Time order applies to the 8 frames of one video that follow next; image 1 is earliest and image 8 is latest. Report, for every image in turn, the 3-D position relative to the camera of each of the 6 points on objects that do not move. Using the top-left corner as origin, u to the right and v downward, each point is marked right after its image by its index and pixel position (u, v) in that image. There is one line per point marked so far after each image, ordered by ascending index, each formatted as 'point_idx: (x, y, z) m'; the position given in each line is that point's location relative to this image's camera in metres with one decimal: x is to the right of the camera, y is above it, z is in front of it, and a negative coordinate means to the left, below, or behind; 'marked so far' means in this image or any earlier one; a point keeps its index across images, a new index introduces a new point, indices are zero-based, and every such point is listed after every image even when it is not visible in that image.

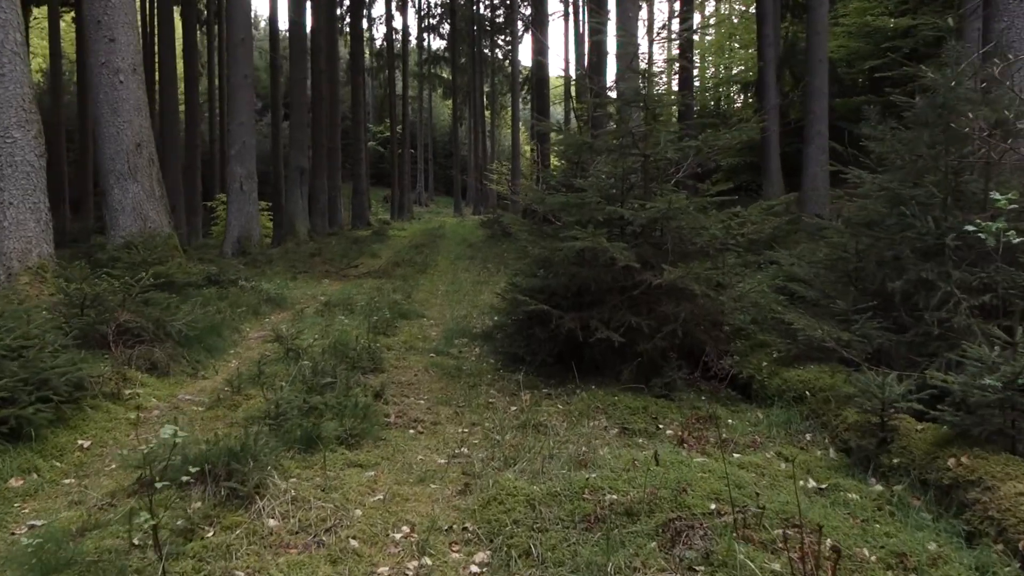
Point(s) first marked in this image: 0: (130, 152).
0: (-5.7, +2.0, +11.3) m
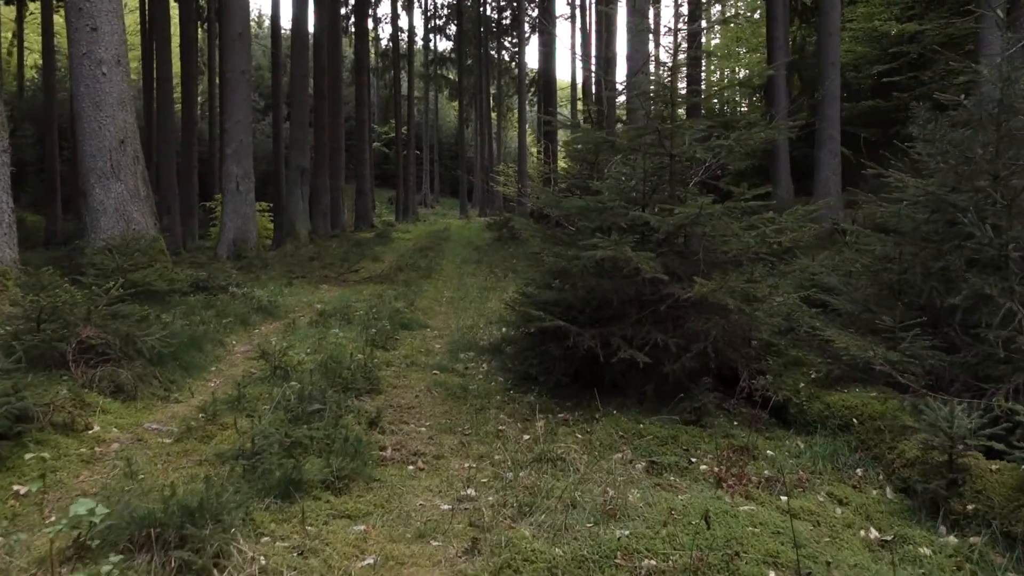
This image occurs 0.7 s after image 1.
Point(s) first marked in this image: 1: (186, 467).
0: (-5.5, +1.9, +10.6) m
1: (-1.8, -1.0, +4.3) m
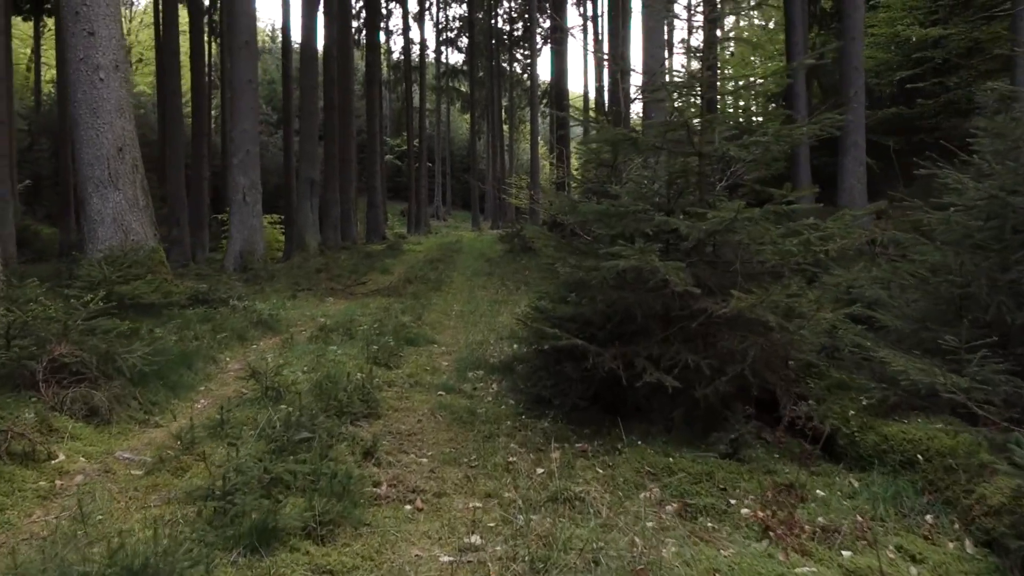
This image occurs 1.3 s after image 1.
0: (-5.4, +1.8, +10.2) m
1: (-1.8, -1.1, +3.8) m
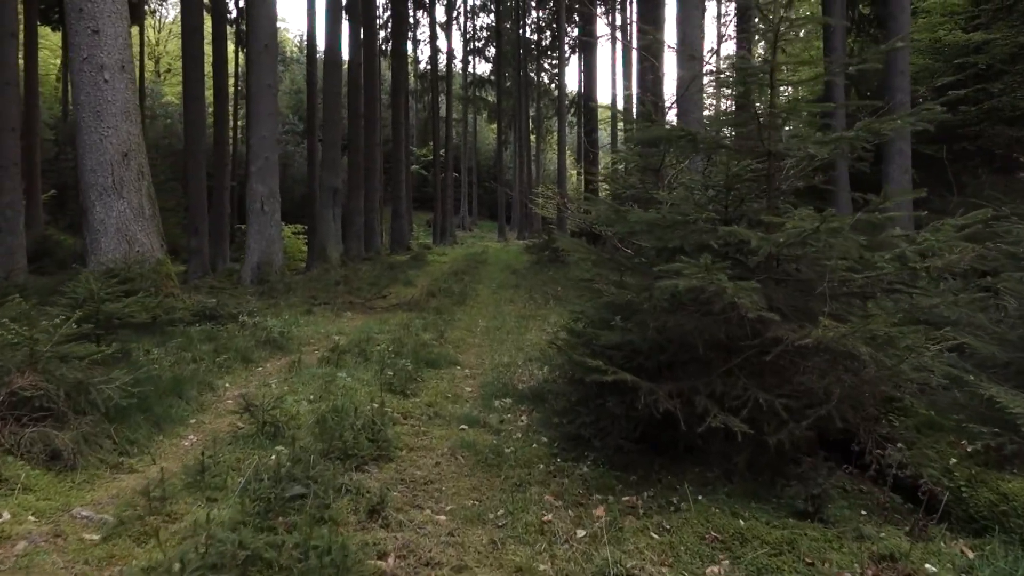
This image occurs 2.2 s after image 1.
0: (-5.0, +1.6, +9.6) m
1: (-1.6, -1.2, +3.0) m
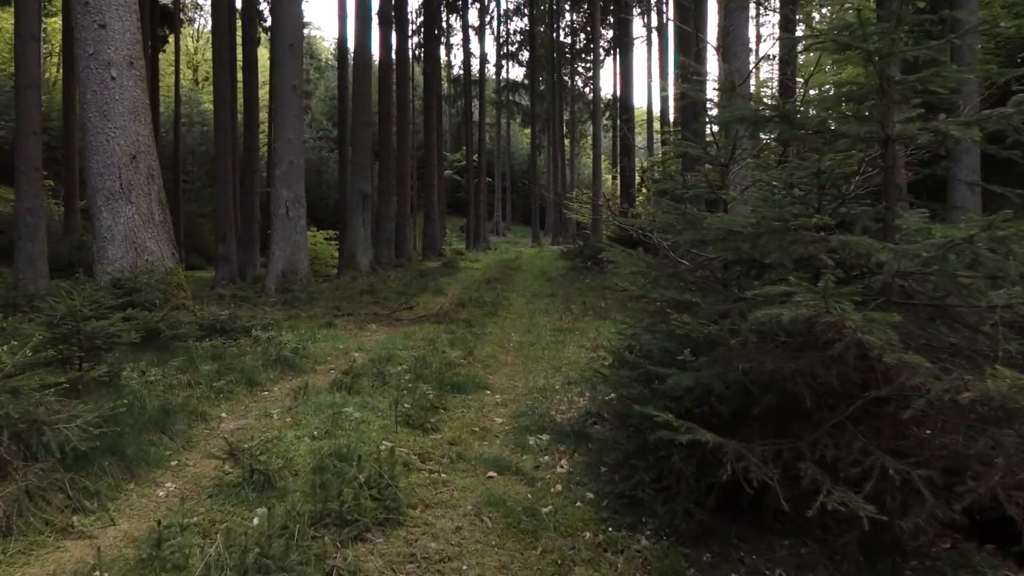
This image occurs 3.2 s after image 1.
0: (-4.6, +1.4, +8.9) m
1: (-1.5, -1.3, +2.2) m
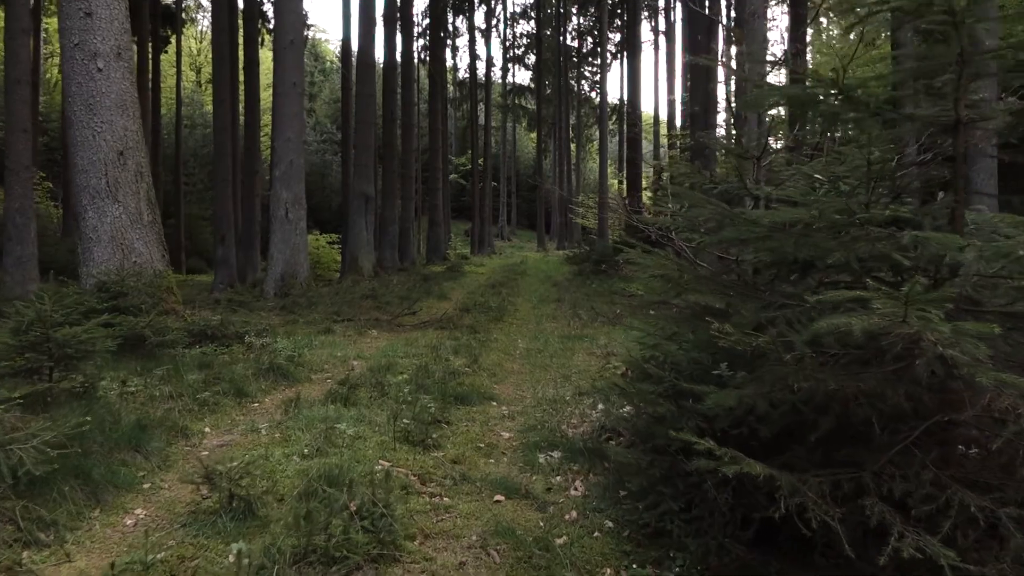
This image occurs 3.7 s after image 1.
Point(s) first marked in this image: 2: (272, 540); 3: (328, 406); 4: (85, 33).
0: (-4.5, +1.4, +8.5) m
1: (-1.5, -1.3, +1.8) m
2: (-1.0, -1.0, +3.2) m
3: (-1.4, -0.9, +5.7) m
4: (-4.7, +2.8, +8.4) m
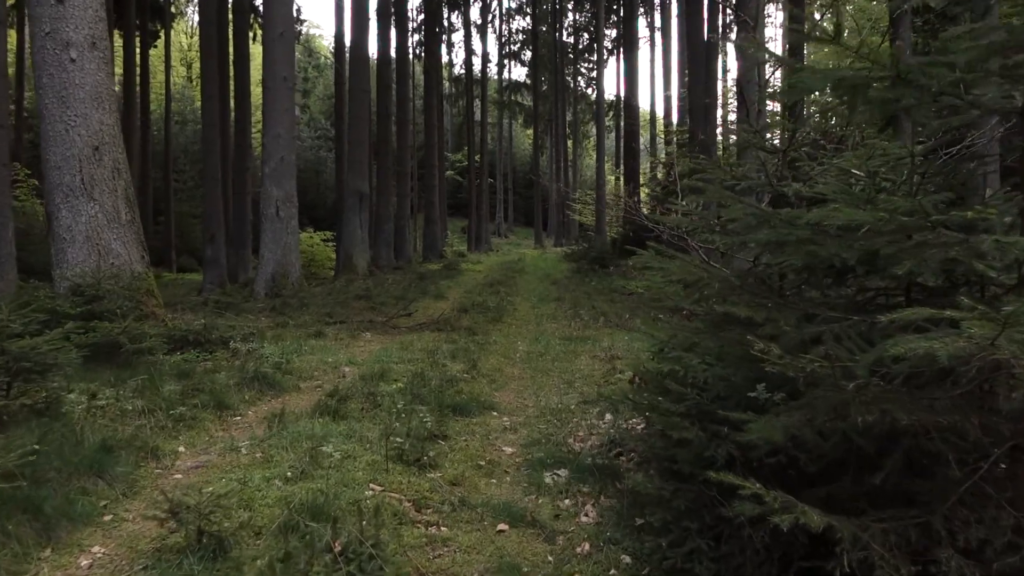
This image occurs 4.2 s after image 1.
0: (-4.5, +1.4, +8.1) m
1: (-1.4, -1.3, +1.3) m
2: (-1.0, -1.1, +2.8) m
3: (-1.4, -0.9, +5.3) m
4: (-4.7, +2.7, +7.9) m
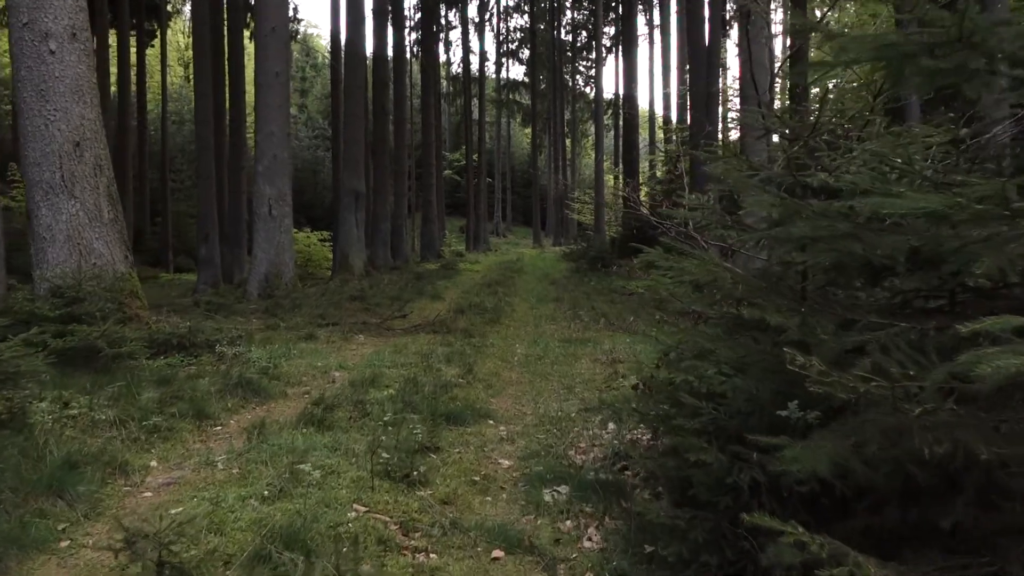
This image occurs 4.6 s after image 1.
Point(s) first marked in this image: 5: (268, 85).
0: (-4.5, +1.4, +7.7) m
1: (-1.5, -1.4, +1.0) m
2: (-1.0, -1.1, +2.5) m
3: (-1.4, -0.9, +5.0) m
4: (-4.7, +2.7, +7.6) m
5: (-4.4, +3.7, +13.9) m
